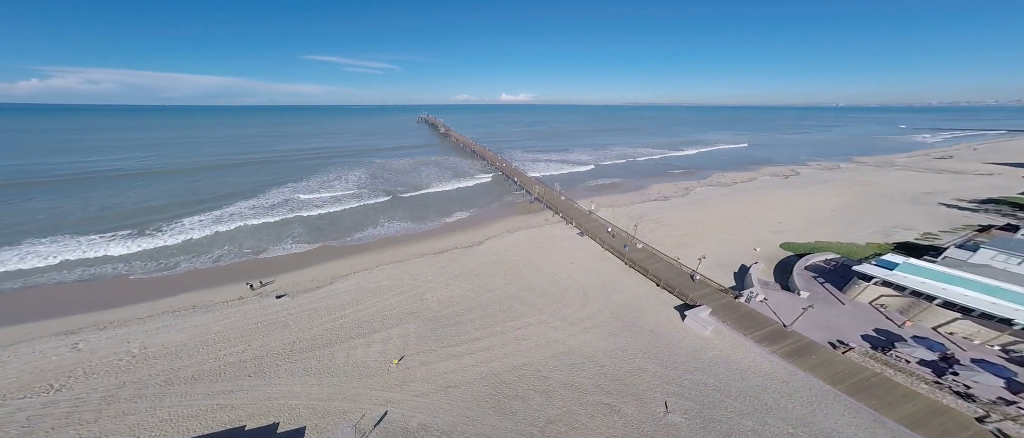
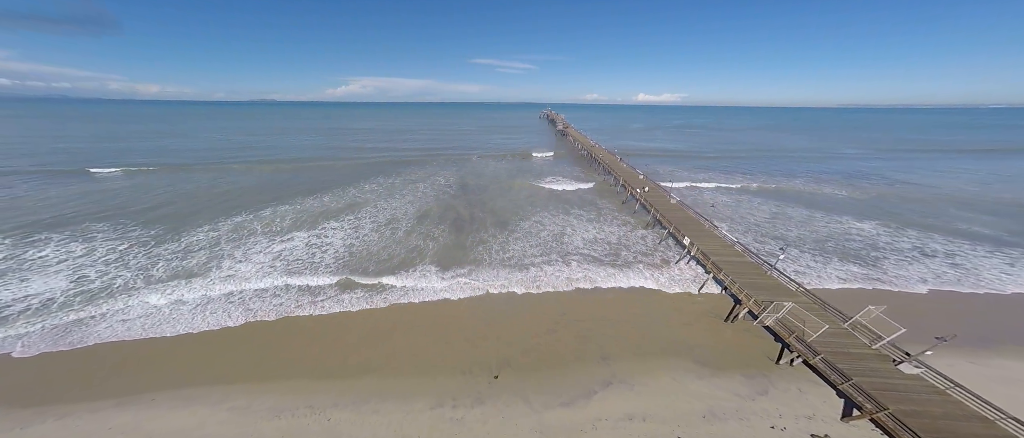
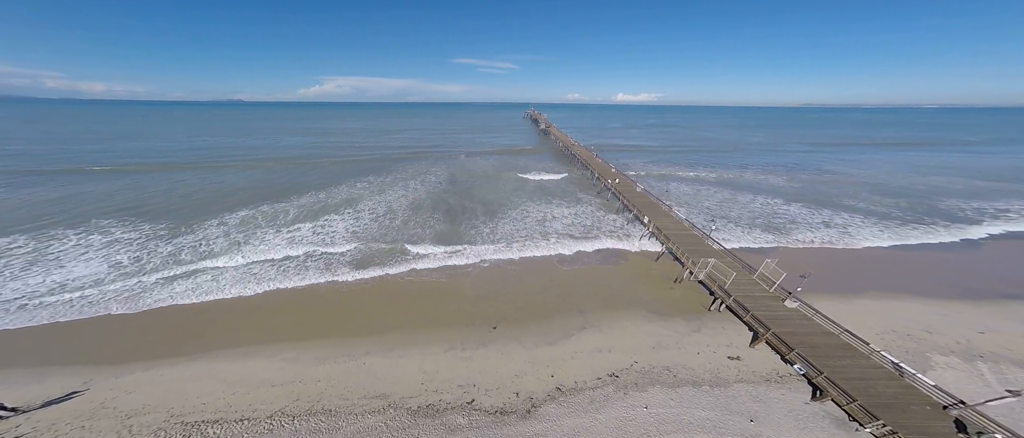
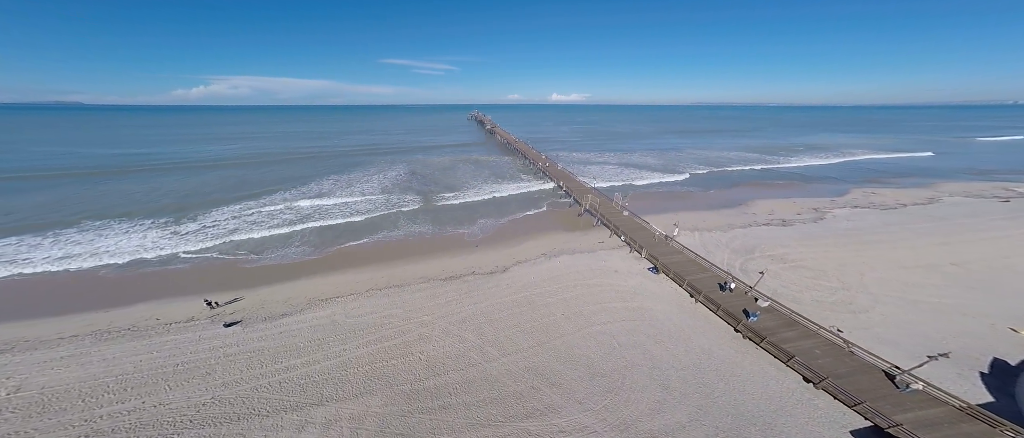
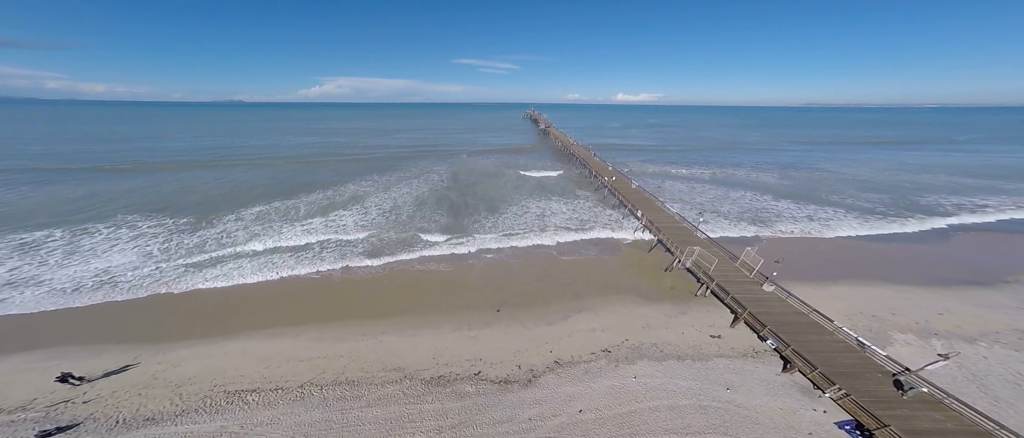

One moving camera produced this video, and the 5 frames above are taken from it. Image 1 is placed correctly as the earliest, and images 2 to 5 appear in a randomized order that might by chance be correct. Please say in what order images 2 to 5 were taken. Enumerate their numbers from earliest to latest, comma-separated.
4, 5, 3, 2
